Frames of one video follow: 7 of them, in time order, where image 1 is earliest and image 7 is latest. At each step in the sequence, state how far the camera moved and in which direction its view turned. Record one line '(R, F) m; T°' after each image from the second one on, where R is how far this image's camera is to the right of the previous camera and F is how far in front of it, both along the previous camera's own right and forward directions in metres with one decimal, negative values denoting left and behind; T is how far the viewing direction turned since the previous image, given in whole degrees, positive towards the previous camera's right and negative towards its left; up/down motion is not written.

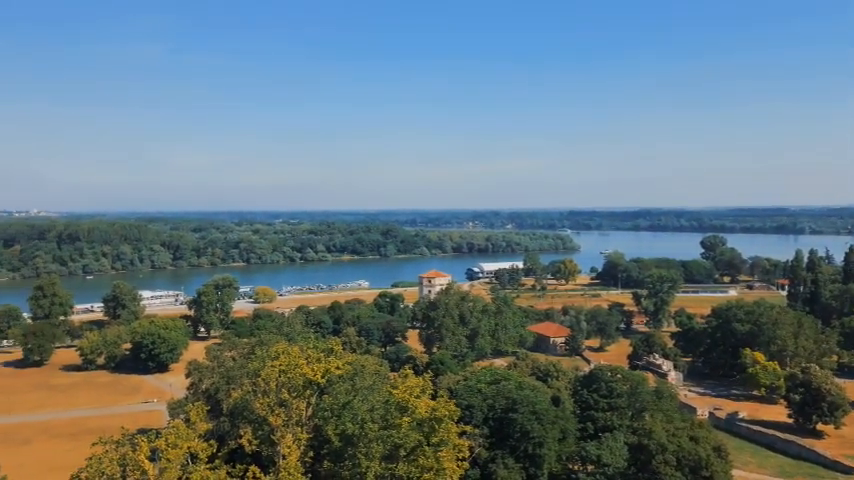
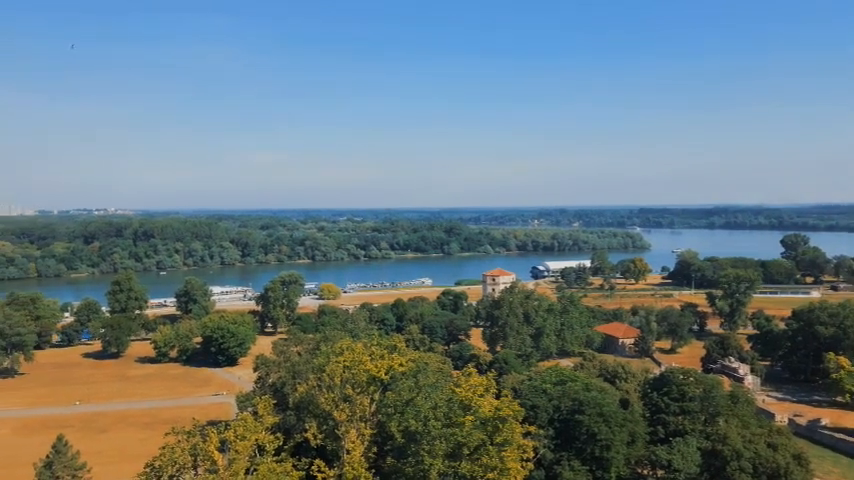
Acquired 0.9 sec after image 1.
(-0.3, +0.2) m; -5°
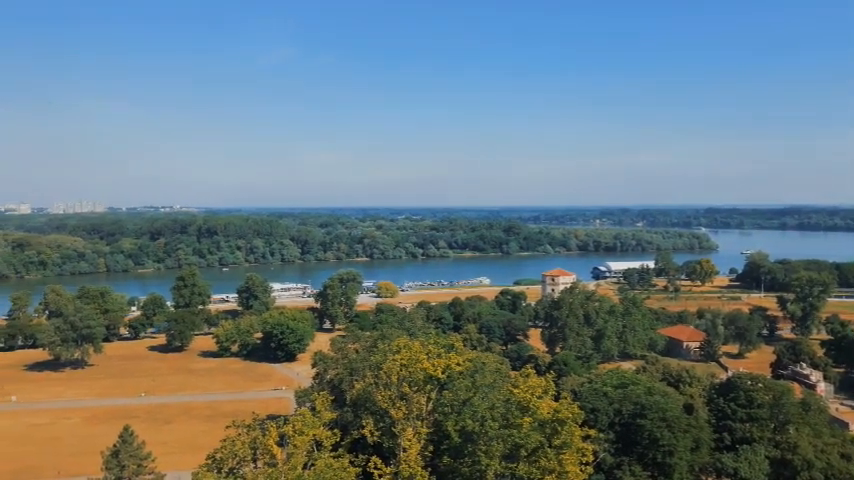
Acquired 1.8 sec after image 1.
(-0.6, +0.1) m; -4°
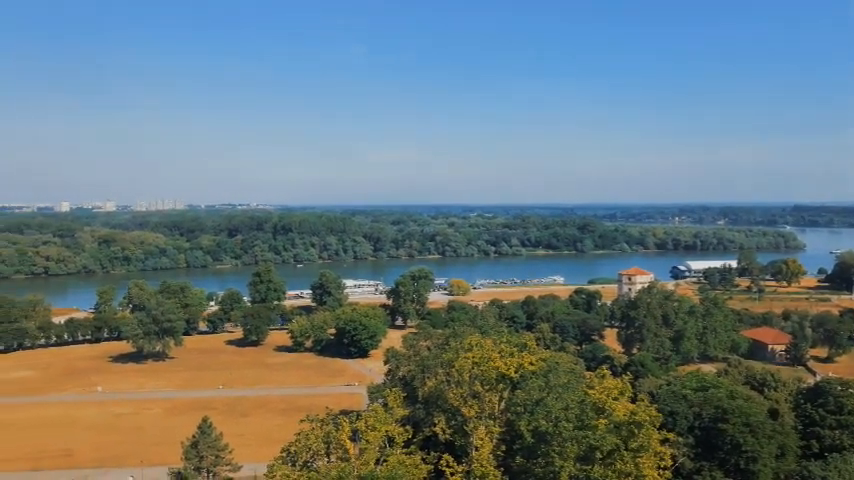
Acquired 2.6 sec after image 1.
(-1.1, 0.0) m; -4°
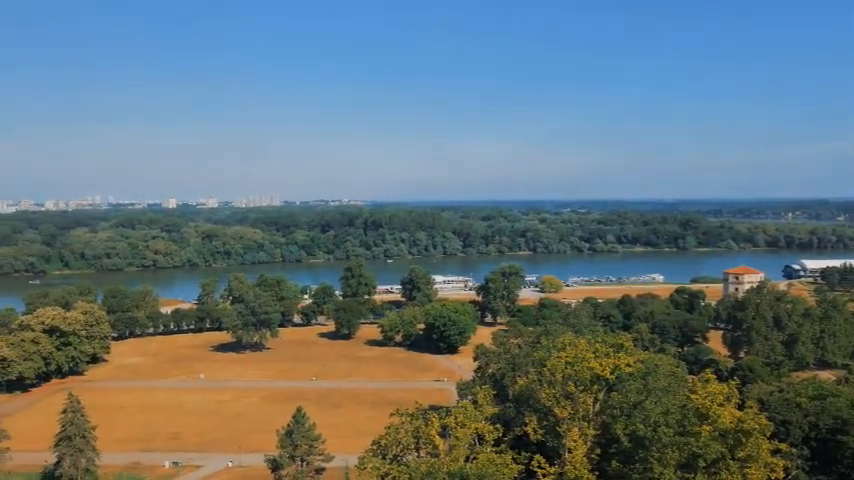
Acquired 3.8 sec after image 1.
(-0.1, +0.3) m; -8°
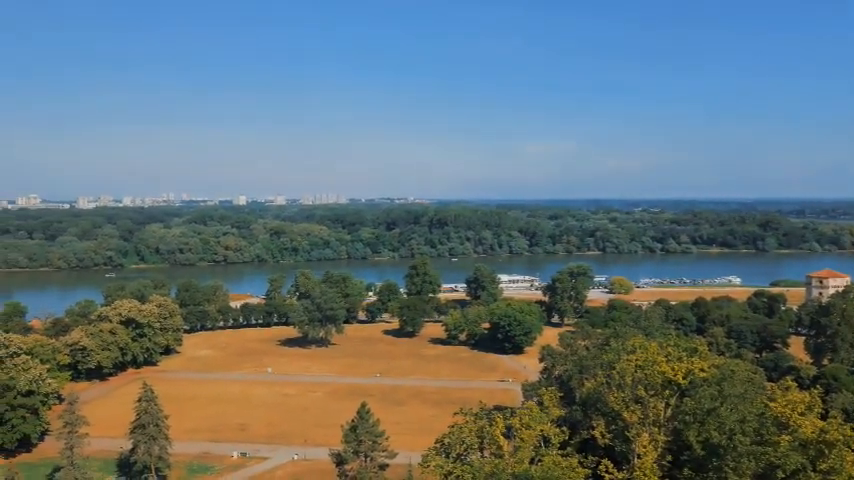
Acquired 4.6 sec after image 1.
(-0.6, +0.1) m; -4°
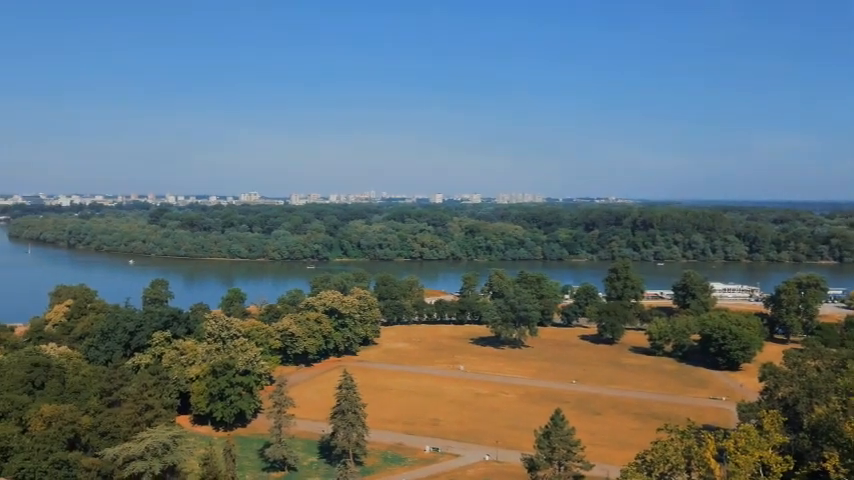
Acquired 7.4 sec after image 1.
(-1.8, +0.3) m; -14°
